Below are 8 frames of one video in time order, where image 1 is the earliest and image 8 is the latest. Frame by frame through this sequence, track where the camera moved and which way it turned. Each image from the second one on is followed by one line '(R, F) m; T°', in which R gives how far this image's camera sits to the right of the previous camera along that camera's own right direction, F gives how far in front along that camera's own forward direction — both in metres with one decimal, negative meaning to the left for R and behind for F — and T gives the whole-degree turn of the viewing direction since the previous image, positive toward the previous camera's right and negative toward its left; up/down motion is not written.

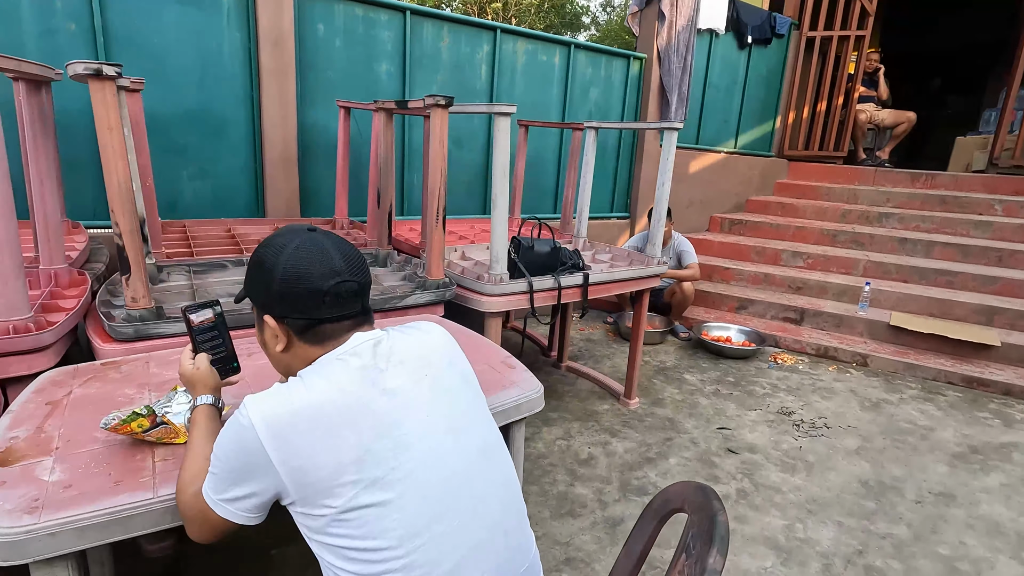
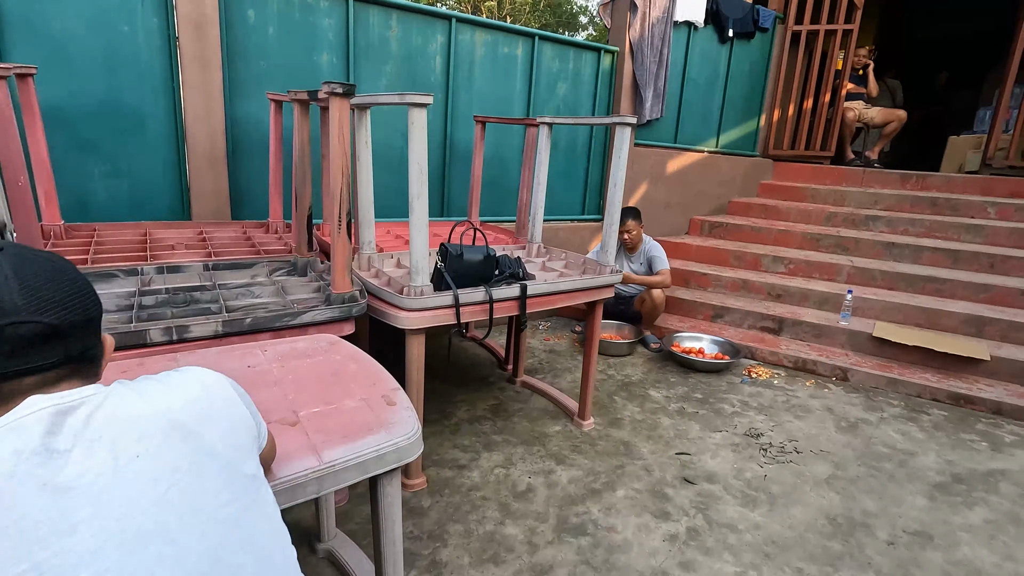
(+0.4, +0.3) m; 0°
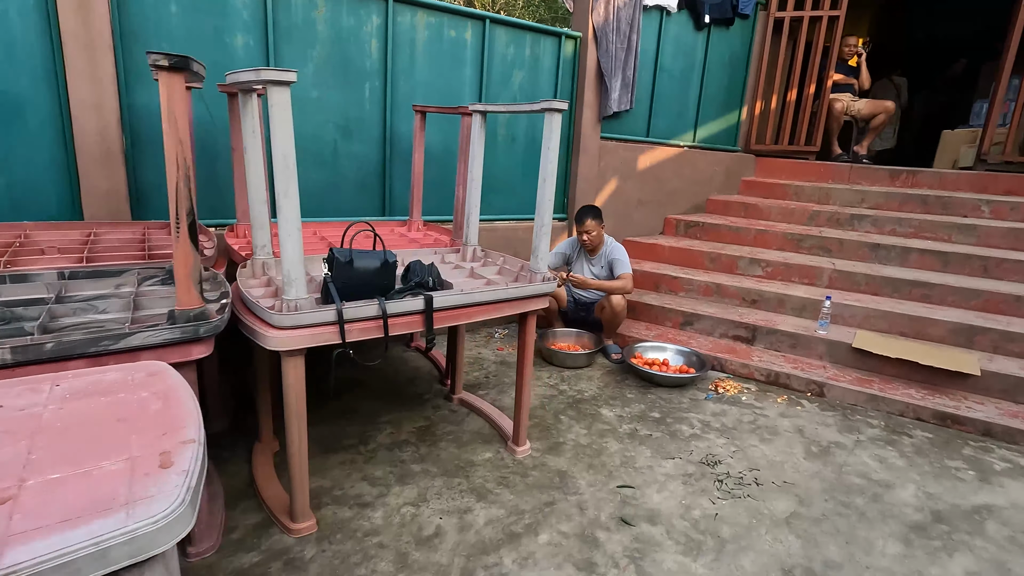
(+0.5, +0.4) m; 0°
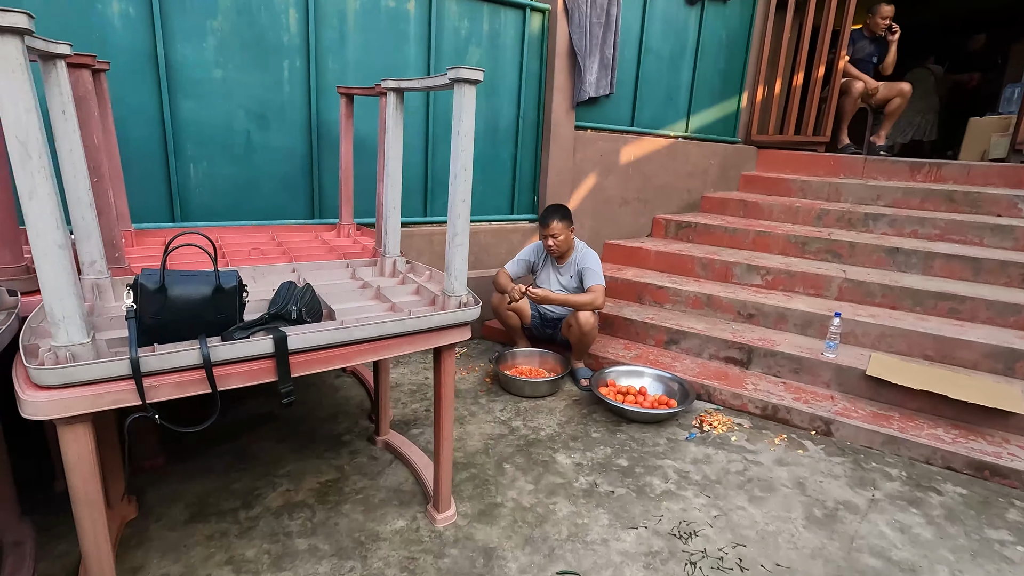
(+0.4, +0.7) m; -1°
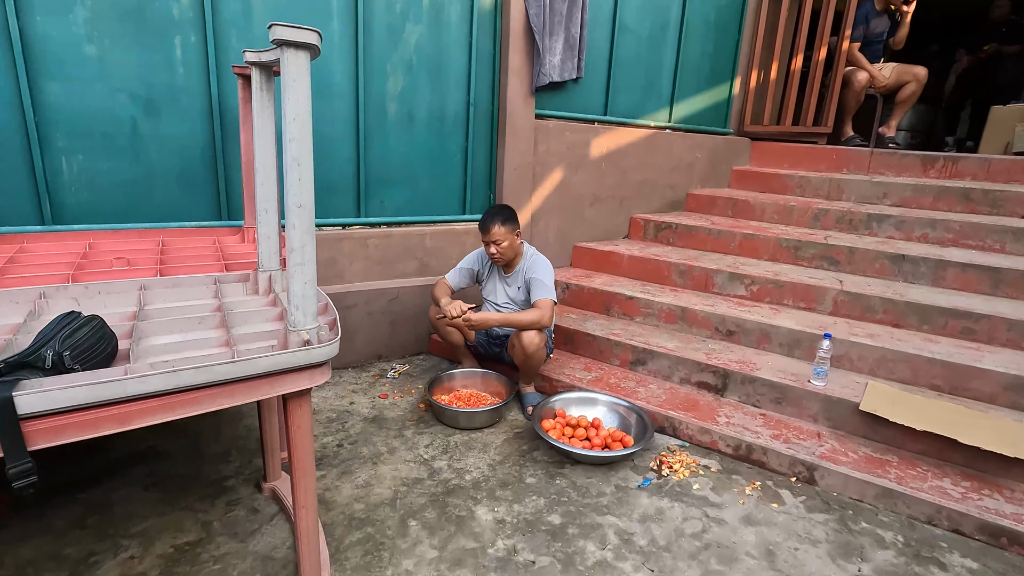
(+0.5, +0.5) m; -1°
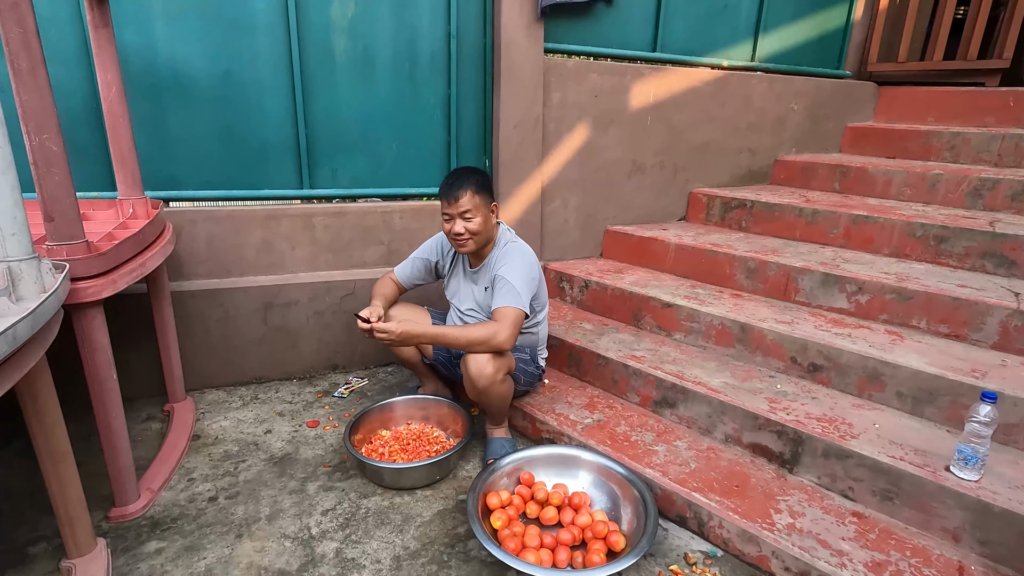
(+0.6, +1.1) m; -11°
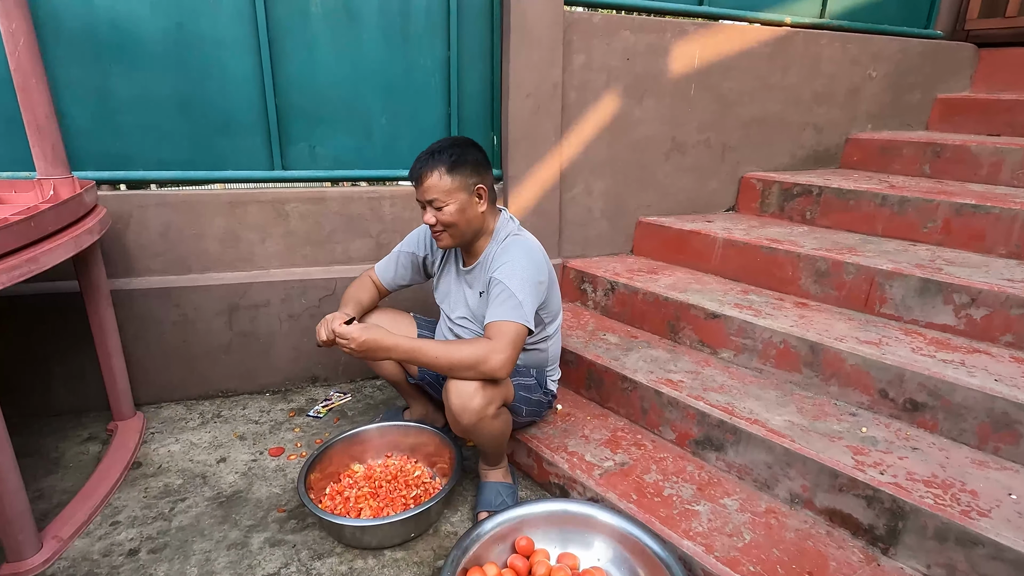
(+0.1, +0.5) m; -4°
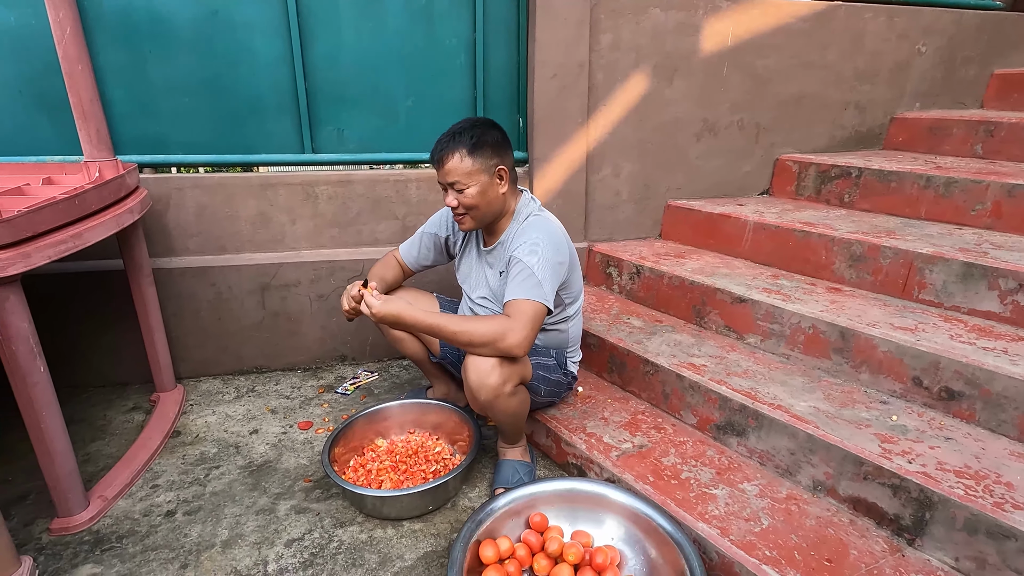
(+0.1, 0.0) m; -4°
